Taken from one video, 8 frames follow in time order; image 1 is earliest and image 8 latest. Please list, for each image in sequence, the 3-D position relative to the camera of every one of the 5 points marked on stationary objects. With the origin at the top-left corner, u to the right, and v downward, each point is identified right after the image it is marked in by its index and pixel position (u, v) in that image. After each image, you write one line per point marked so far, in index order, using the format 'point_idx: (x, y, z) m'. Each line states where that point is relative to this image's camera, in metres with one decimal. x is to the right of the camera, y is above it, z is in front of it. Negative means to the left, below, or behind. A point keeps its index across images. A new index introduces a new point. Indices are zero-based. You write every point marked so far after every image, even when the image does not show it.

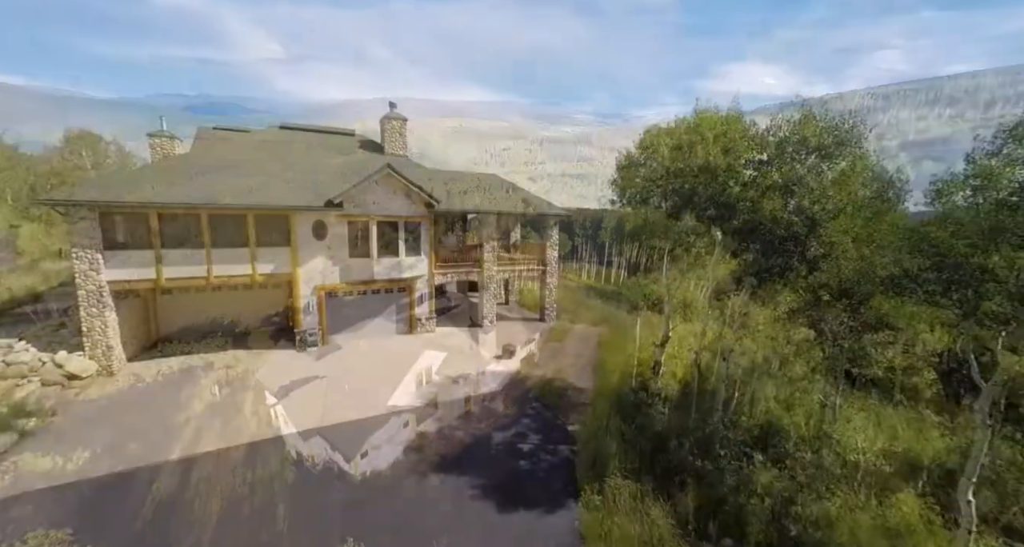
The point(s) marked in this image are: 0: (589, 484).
0: (+1.7, -4.8, +8.8) m
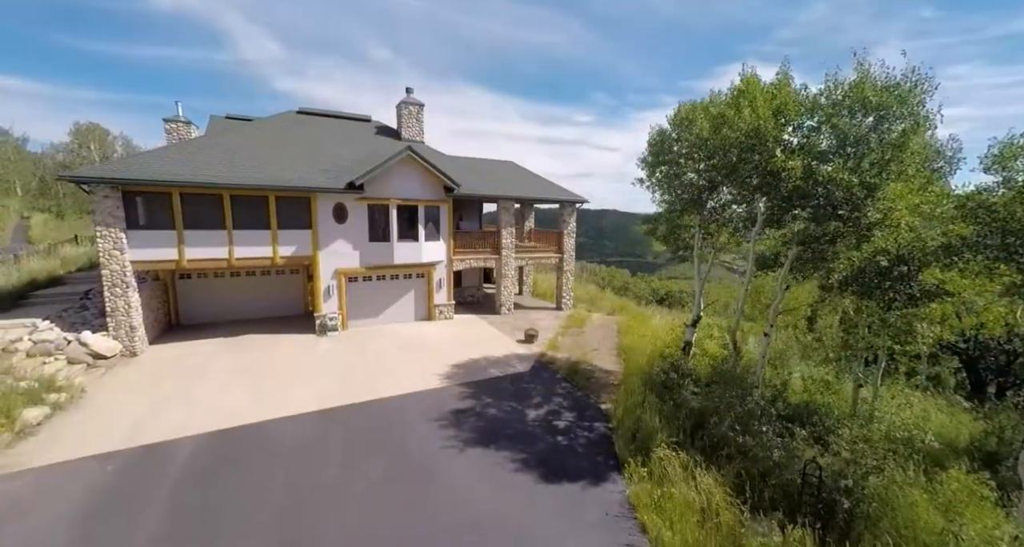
0: (+2.7, -4.1, +8.6) m
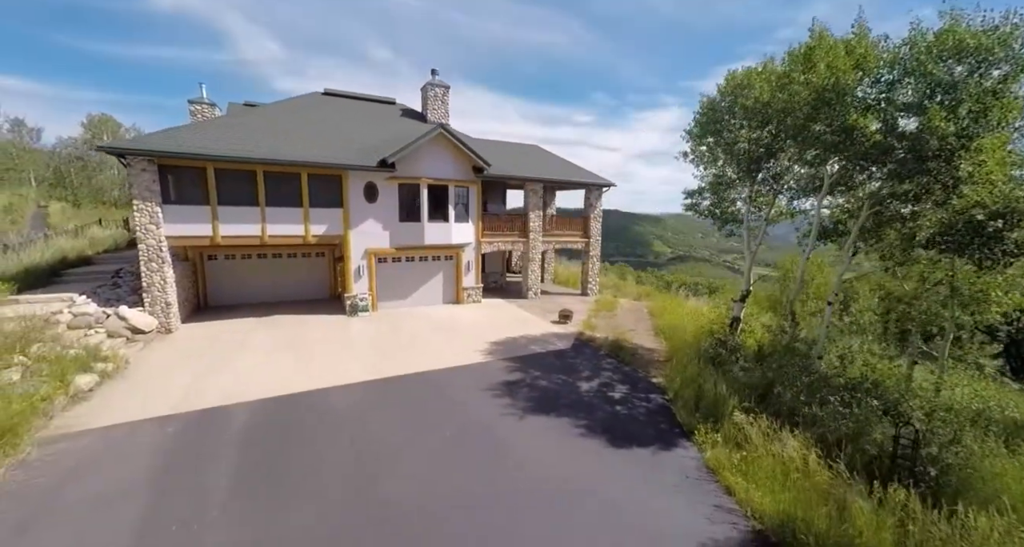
0: (+4.1, -3.3, +8.4) m
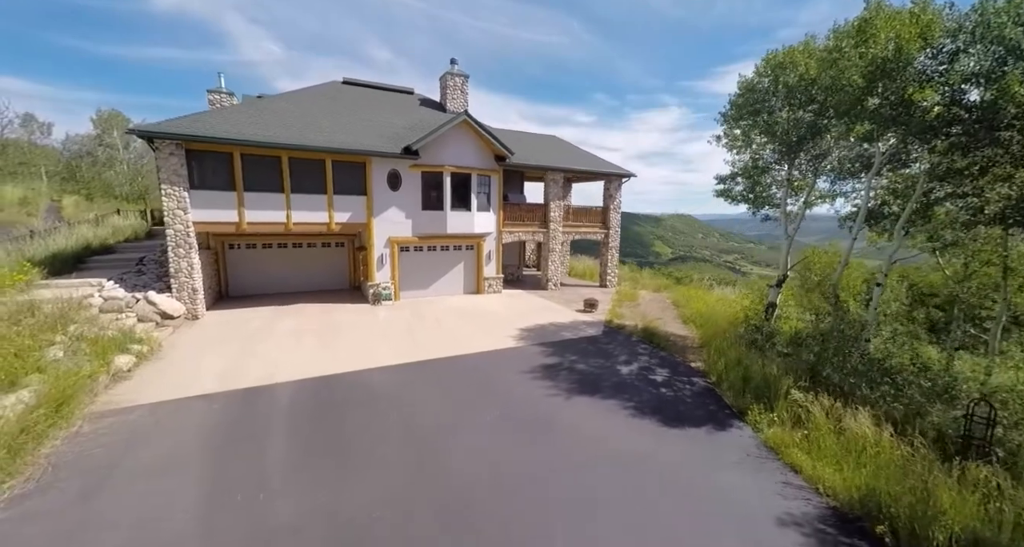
0: (+5.1, -2.8, +8.2) m
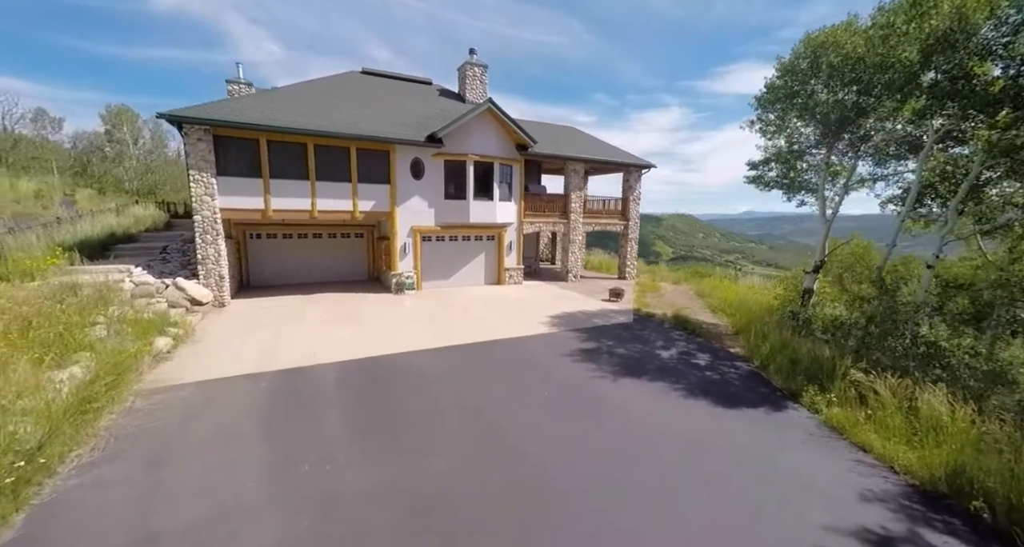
0: (+6.1, -2.4, +8.0) m
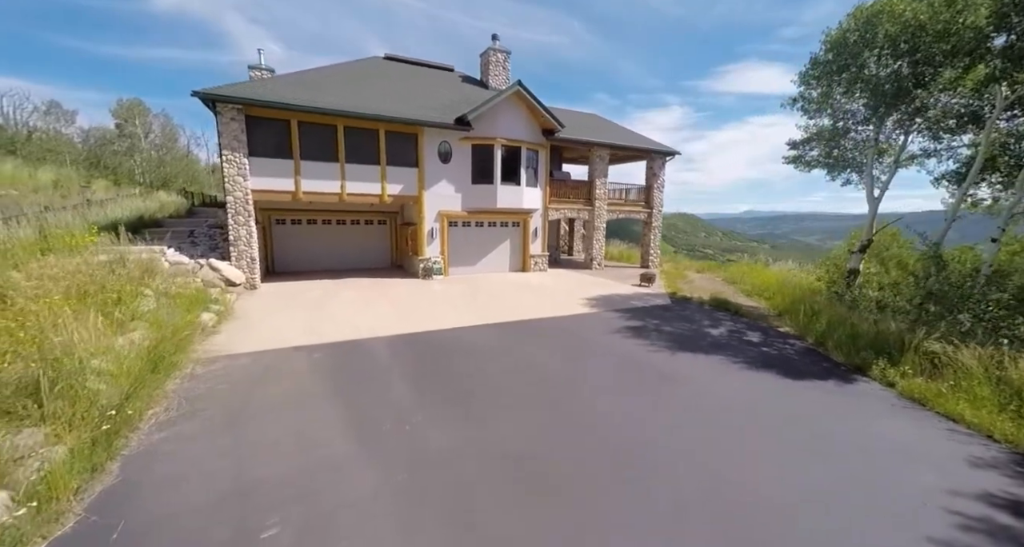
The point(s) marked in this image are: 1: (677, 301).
0: (+7.3, -1.8, +7.8) m
1: (+5.6, -1.0, +13.3) m
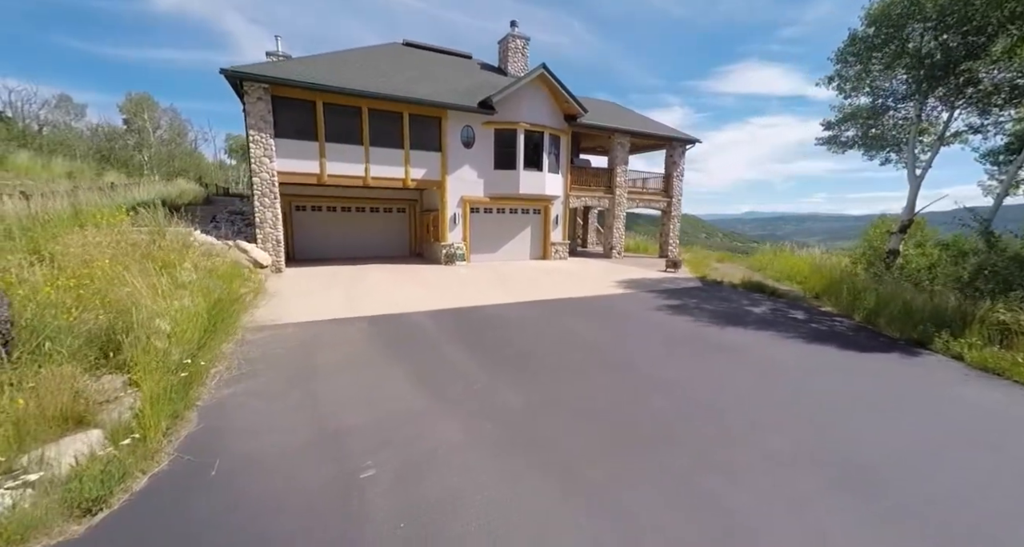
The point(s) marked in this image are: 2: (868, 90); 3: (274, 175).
0: (+8.2, -1.2, +7.6) m
1: (+6.6, -0.4, +13.1) m
2: (+10.9, +5.7, +11.8) m
3: (-8.5, +3.5, +13.8) m
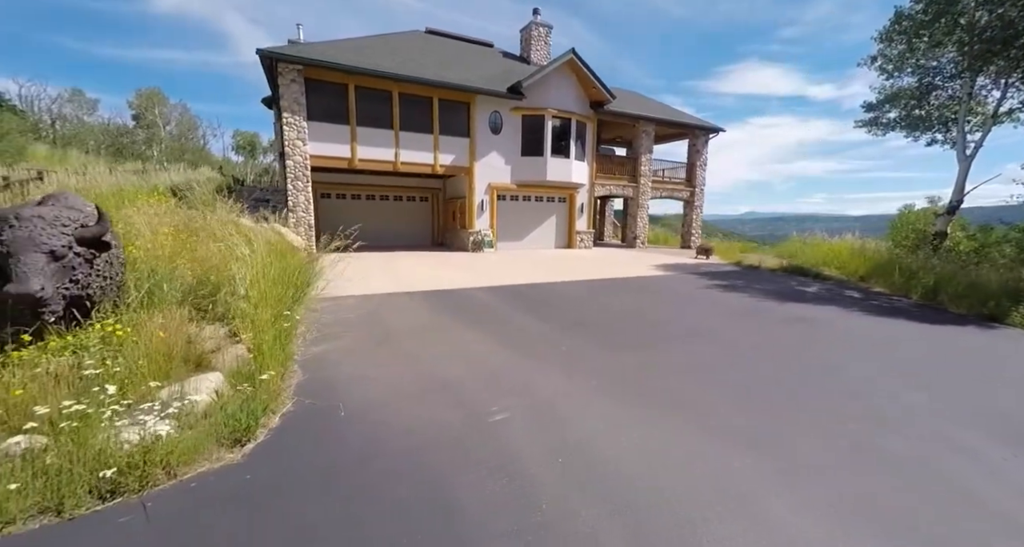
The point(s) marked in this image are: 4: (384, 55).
0: (+9.4, -0.7, +7.4) m
1: (+7.8, +0.2, +12.9) m
2: (+12.1, +6.2, +11.6) m
3: (-7.3, +4.0, +13.7) m
4: (-5.3, +9.1, +16.2) m
